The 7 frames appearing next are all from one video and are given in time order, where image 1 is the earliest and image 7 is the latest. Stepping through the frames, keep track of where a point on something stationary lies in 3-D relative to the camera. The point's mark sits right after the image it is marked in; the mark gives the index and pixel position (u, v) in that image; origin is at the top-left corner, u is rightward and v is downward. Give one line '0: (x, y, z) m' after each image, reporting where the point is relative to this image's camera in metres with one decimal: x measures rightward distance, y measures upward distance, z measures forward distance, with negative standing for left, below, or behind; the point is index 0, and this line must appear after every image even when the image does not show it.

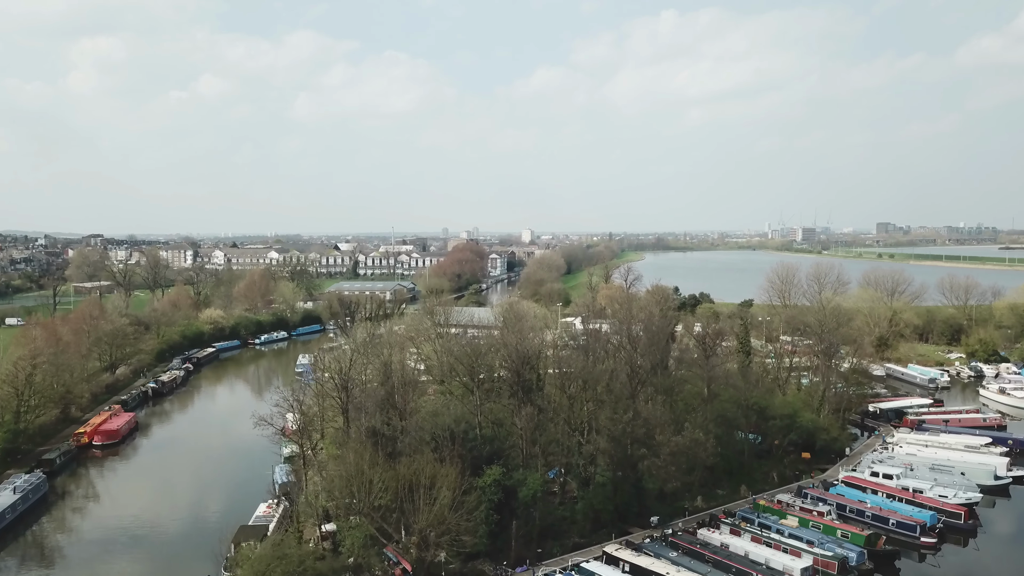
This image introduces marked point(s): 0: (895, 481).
0: (+8.2, -4.1, +13.5) m
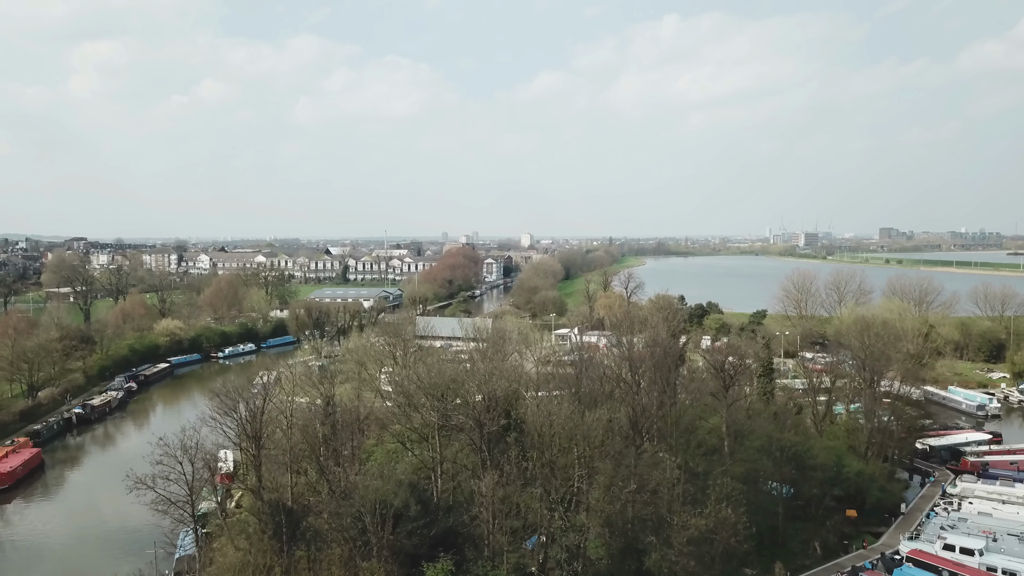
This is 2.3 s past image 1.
0: (+7.6, -4.4, +10.4) m
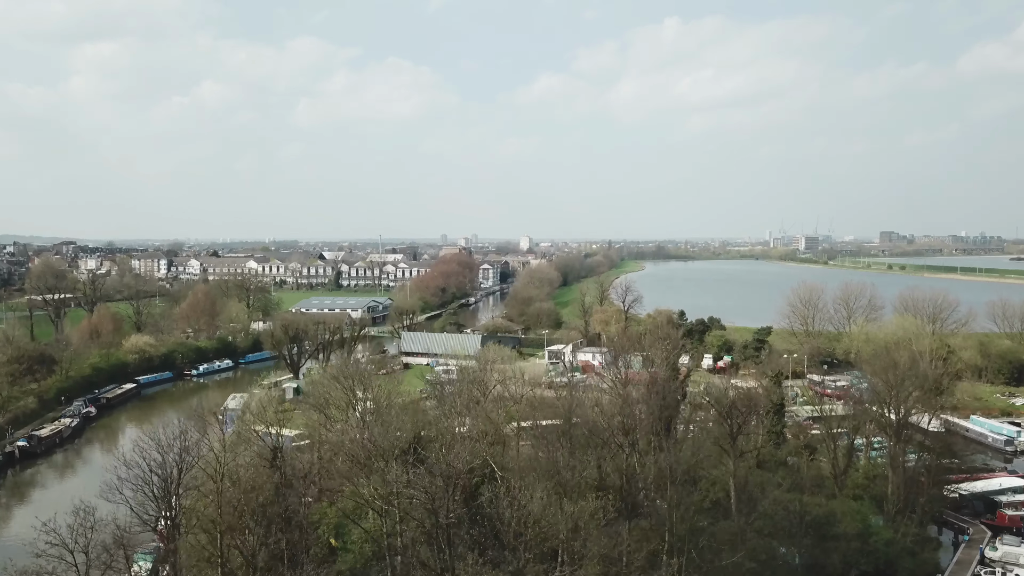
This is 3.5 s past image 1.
0: (+7.2, -5.1, +8.7) m
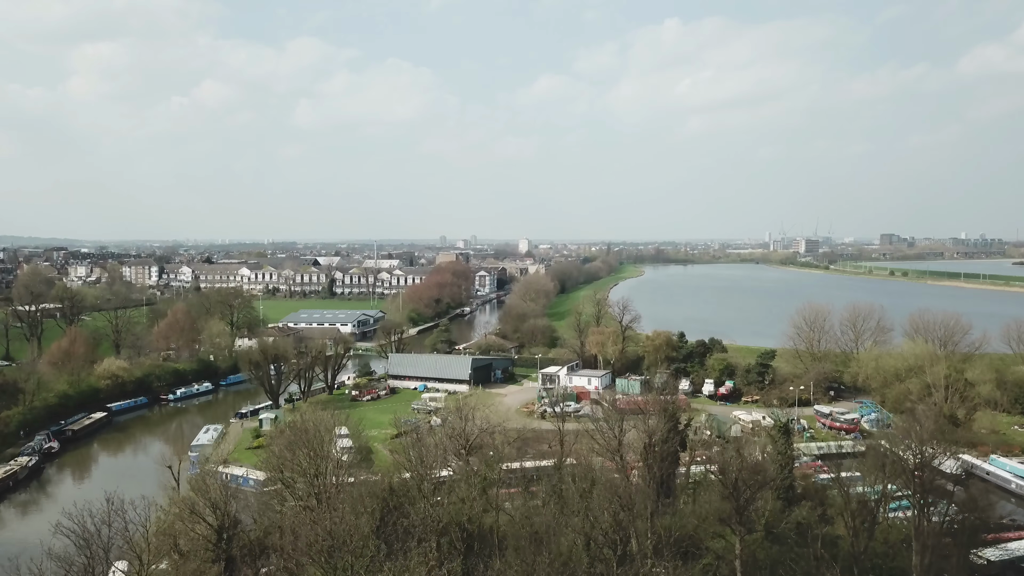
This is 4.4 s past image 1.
0: (+6.8, -6.0, +7.4) m
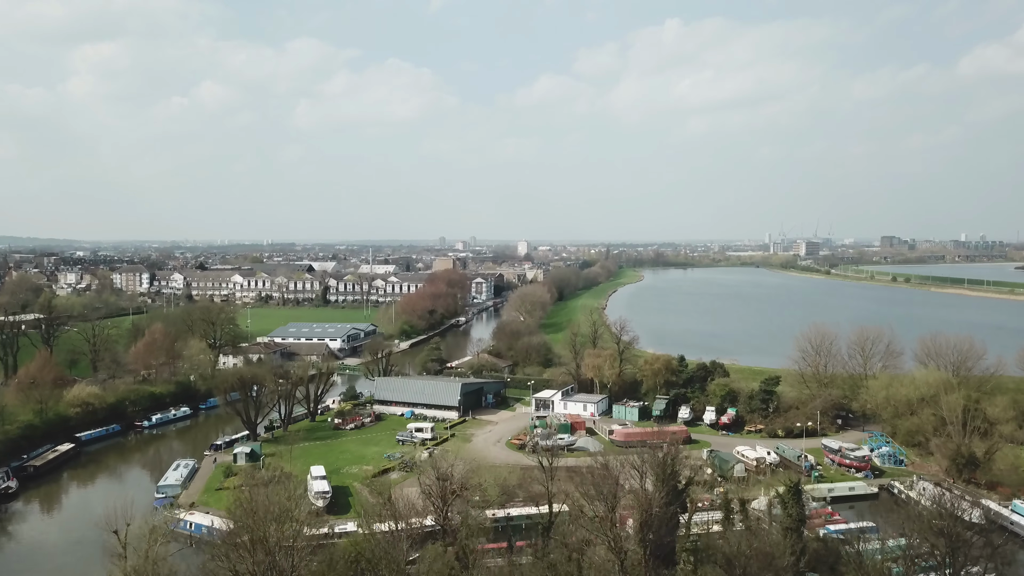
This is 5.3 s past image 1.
0: (+6.5, -6.9, +6.1) m
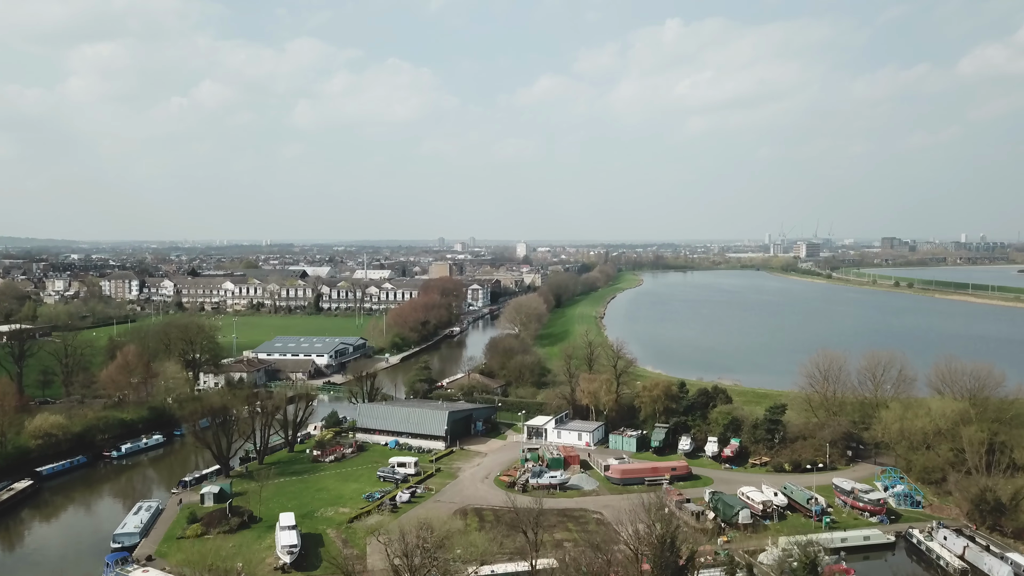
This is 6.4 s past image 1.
0: (+6.1, -7.8, +4.6) m
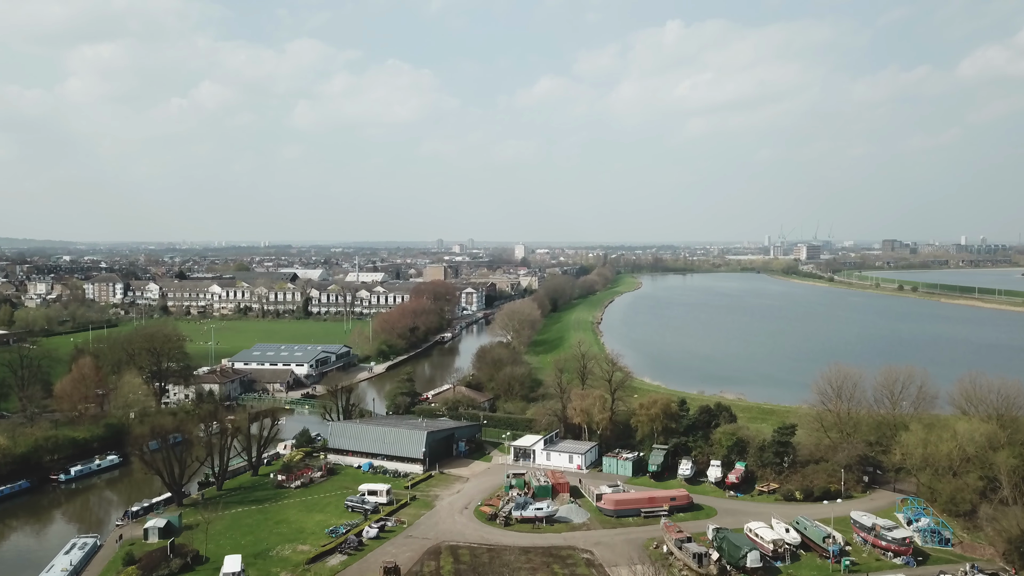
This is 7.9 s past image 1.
0: (+5.5, -8.0, +2.4) m
